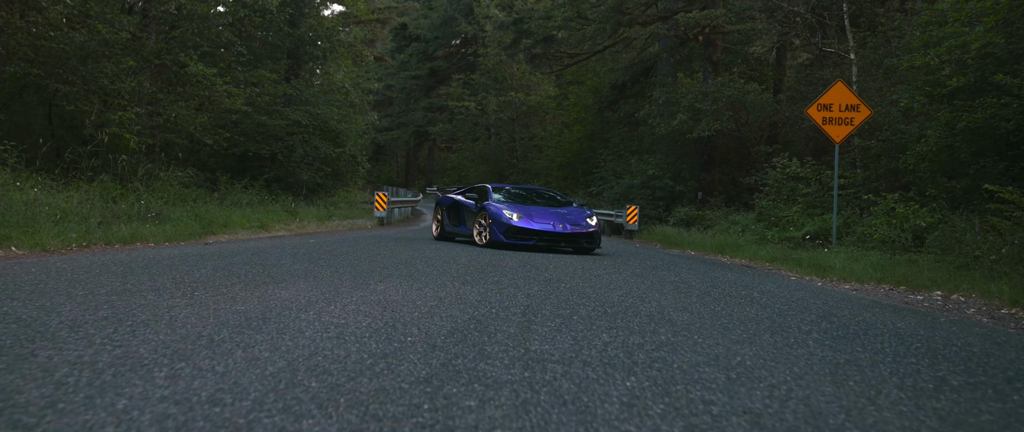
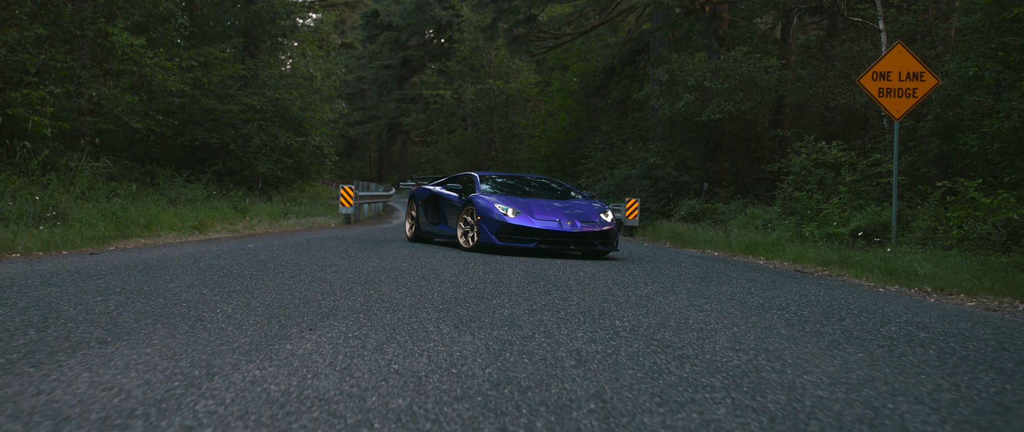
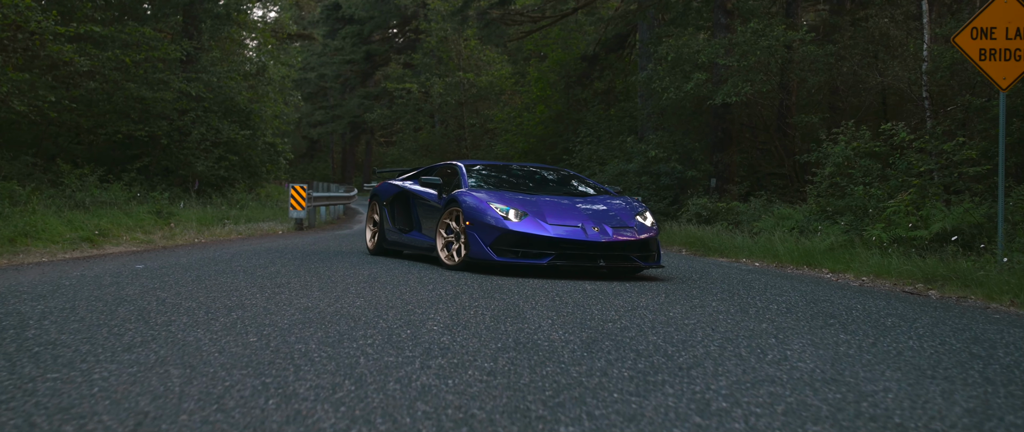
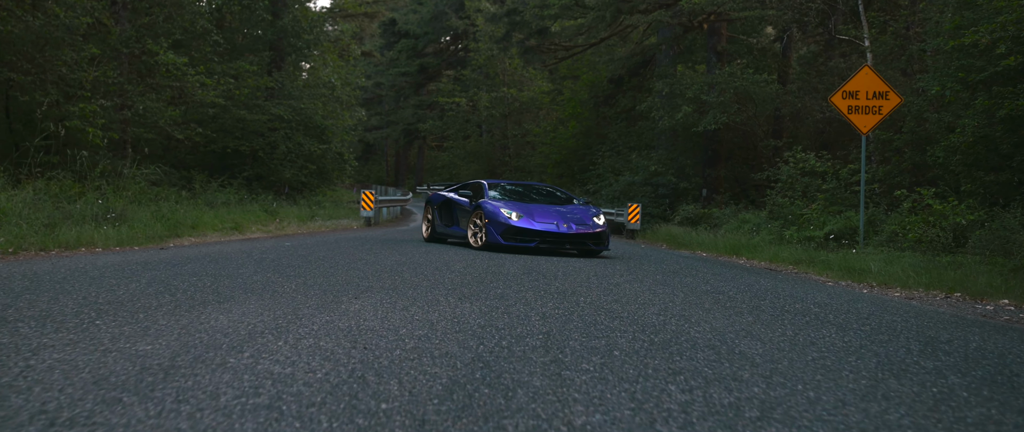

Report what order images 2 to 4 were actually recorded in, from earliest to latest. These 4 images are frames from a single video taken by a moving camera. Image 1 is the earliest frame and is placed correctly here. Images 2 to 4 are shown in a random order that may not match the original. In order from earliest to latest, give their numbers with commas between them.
4, 2, 3
